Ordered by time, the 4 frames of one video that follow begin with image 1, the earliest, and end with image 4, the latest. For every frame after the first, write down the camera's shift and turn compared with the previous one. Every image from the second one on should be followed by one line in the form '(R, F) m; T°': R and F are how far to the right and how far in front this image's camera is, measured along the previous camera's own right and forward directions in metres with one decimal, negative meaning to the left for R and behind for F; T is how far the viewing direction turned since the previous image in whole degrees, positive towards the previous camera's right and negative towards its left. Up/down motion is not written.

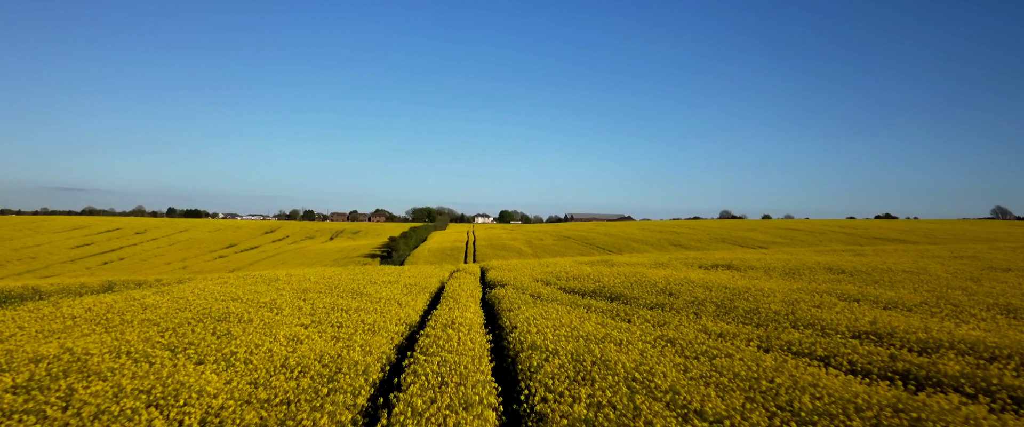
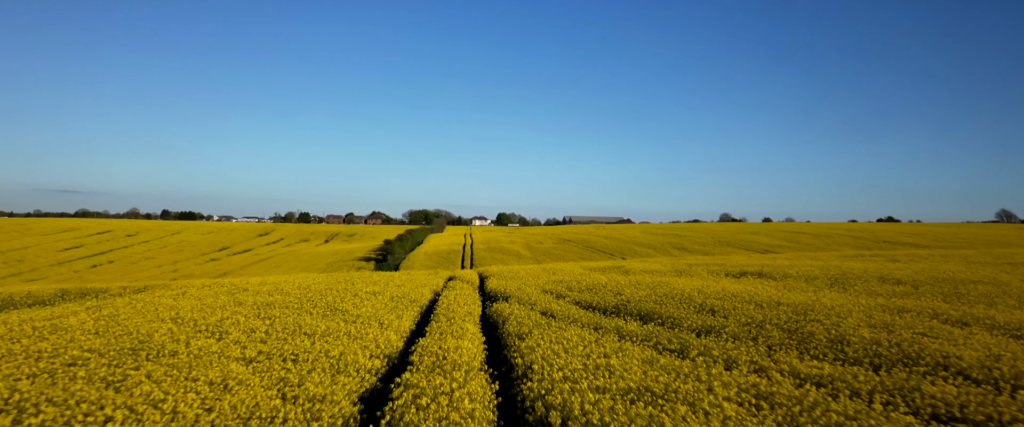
(-0.1, +1.6) m; 0°
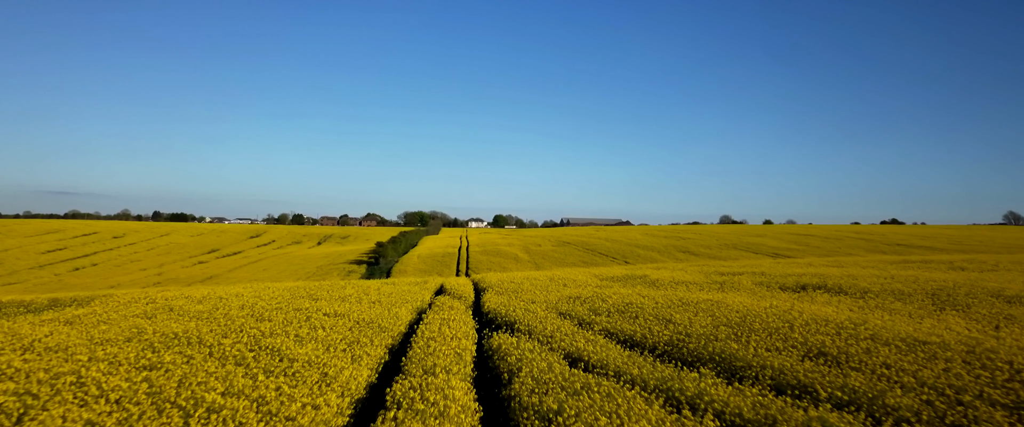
(-0.1, +2.4) m; 0°
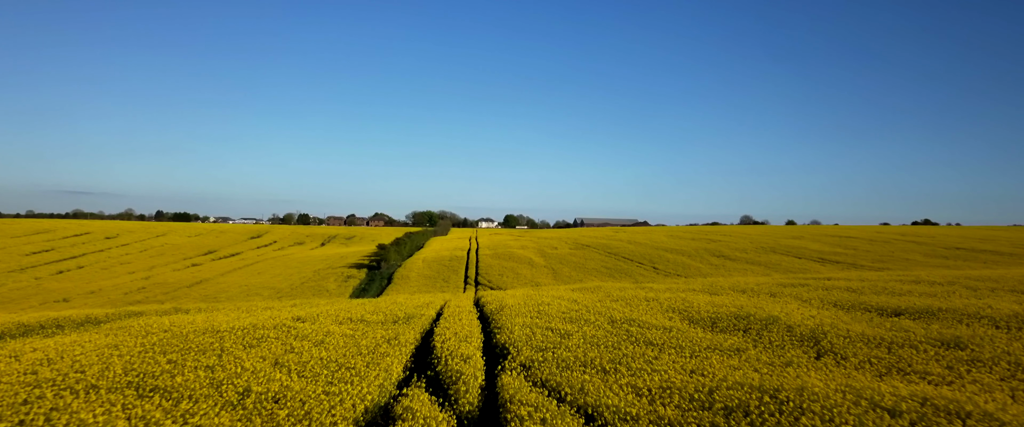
(-0.5, +5.2) m; -1°
